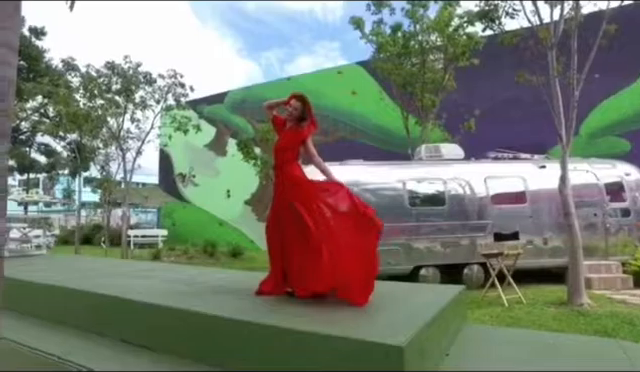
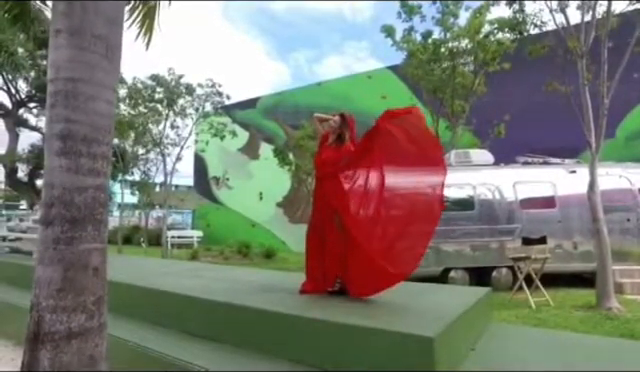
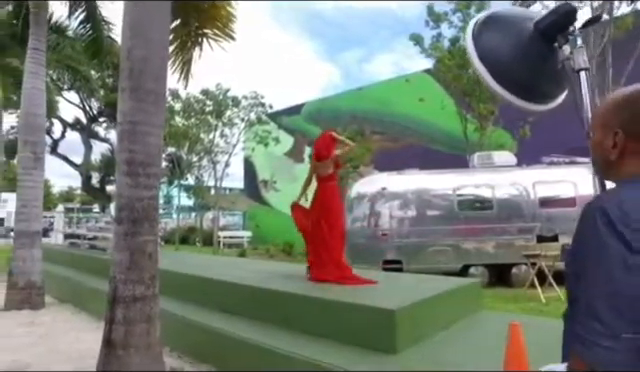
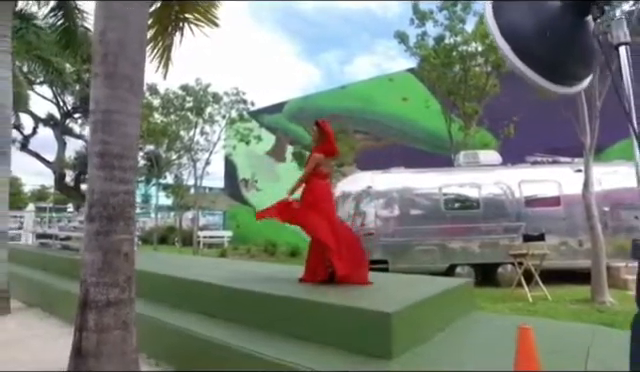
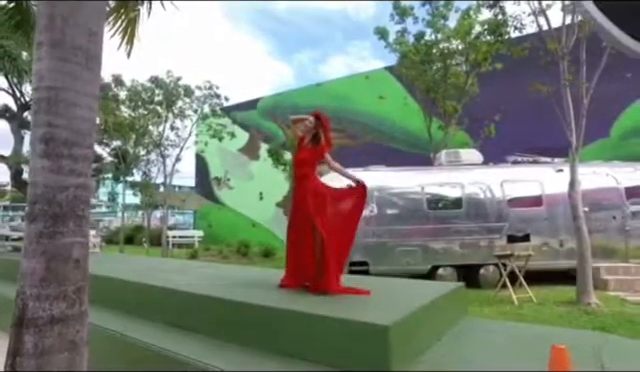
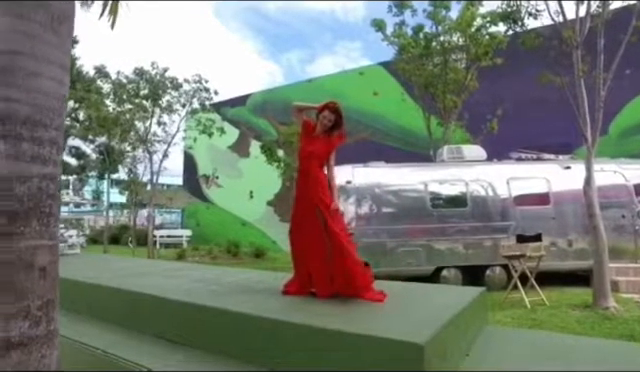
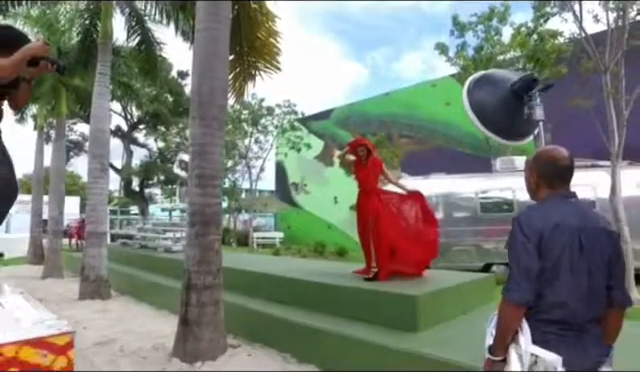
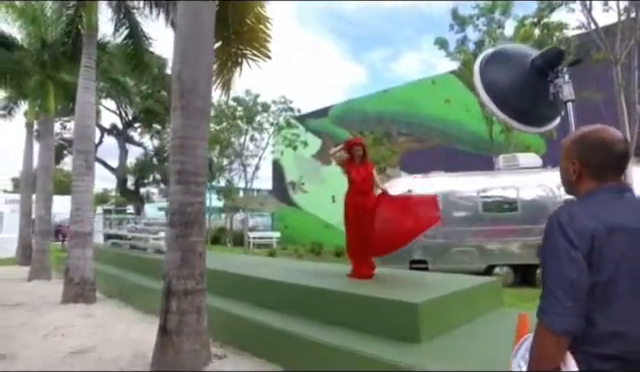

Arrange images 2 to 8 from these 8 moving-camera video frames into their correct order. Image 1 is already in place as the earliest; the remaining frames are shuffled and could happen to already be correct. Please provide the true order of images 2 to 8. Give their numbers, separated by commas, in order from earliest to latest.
6, 2, 5, 4, 3, 8, 7
